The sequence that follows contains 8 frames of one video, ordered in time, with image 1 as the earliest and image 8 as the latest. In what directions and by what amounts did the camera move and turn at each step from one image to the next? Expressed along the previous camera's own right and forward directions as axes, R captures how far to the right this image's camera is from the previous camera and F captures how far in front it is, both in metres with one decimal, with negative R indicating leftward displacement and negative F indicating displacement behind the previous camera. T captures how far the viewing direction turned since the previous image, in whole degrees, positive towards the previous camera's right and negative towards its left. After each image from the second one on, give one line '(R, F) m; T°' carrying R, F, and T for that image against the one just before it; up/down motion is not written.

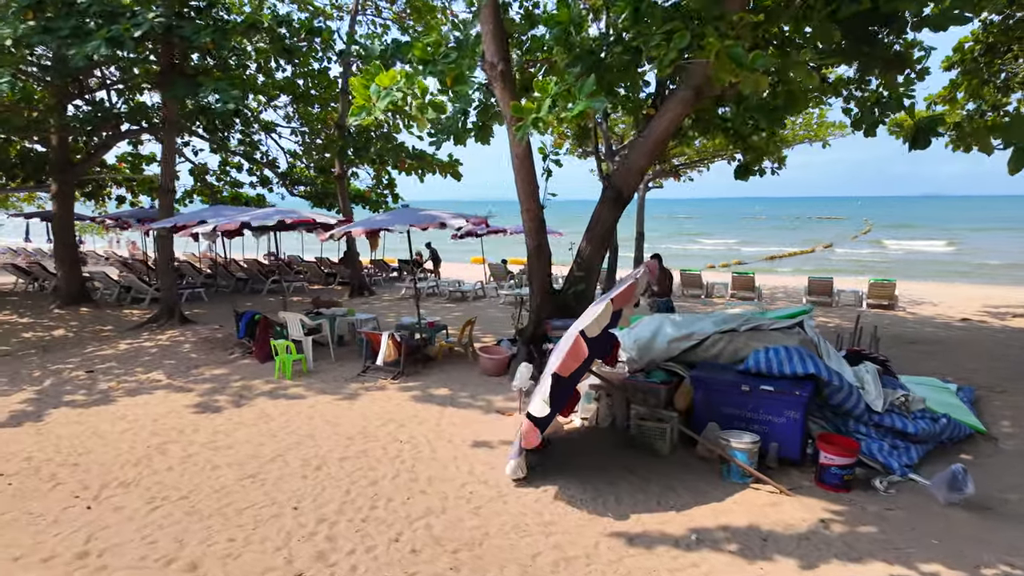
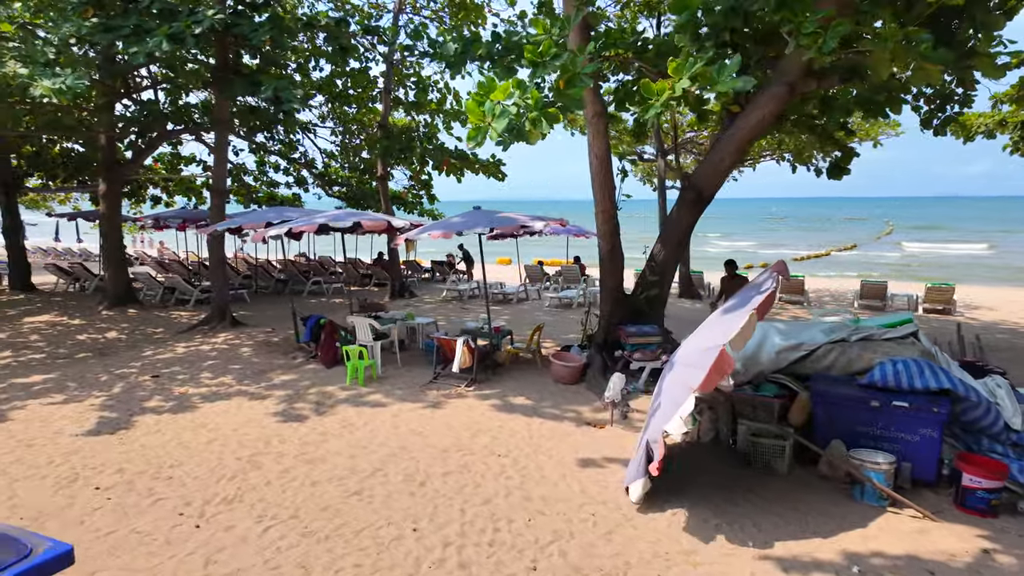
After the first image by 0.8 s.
(-0.8, +0.3) m; -1°
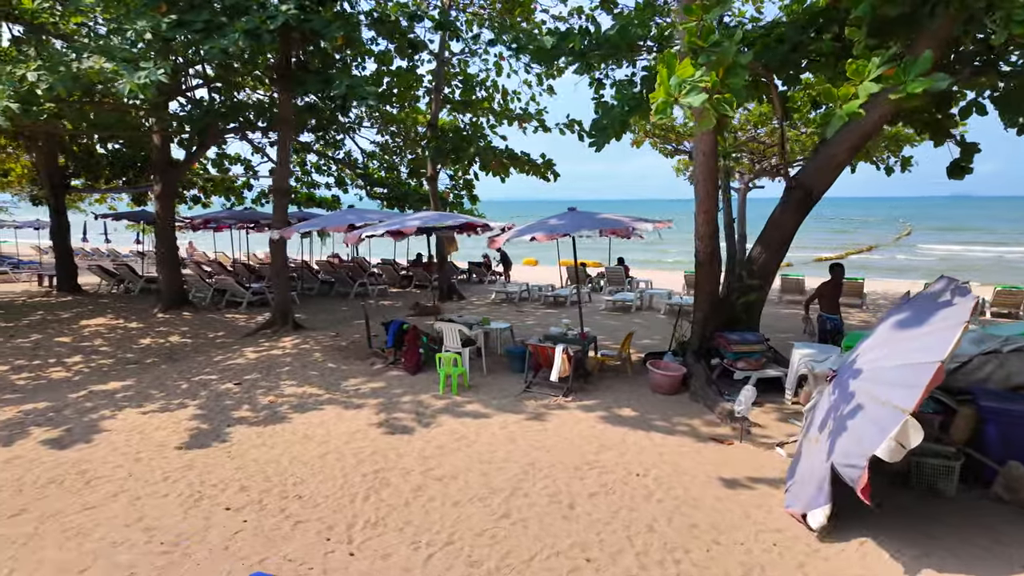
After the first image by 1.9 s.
(-1.1, +0.3) m; -1°
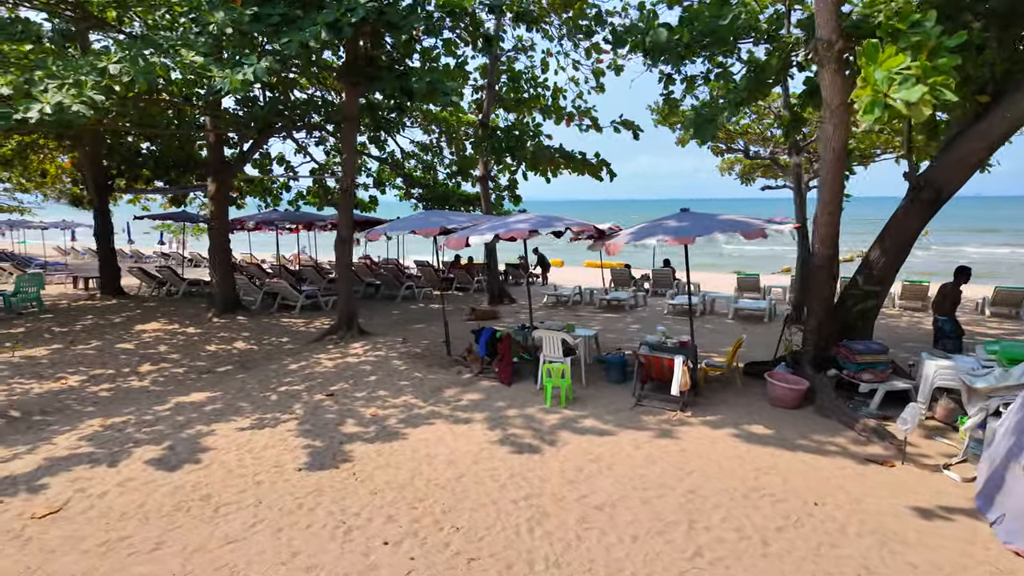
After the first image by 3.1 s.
(-1.2, +0.4) m; -1°
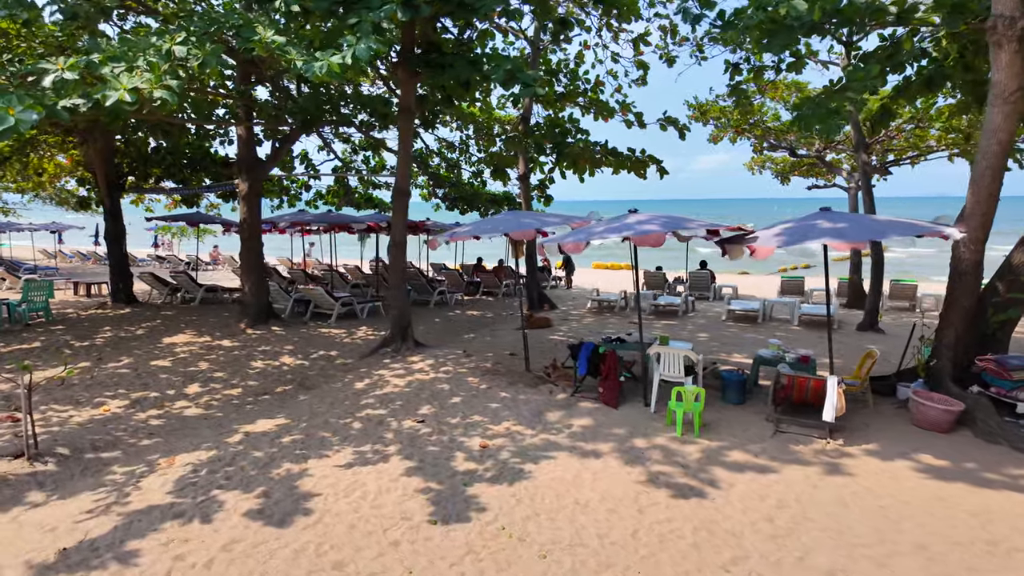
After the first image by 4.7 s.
(-1.4, +0.8) m; +2°
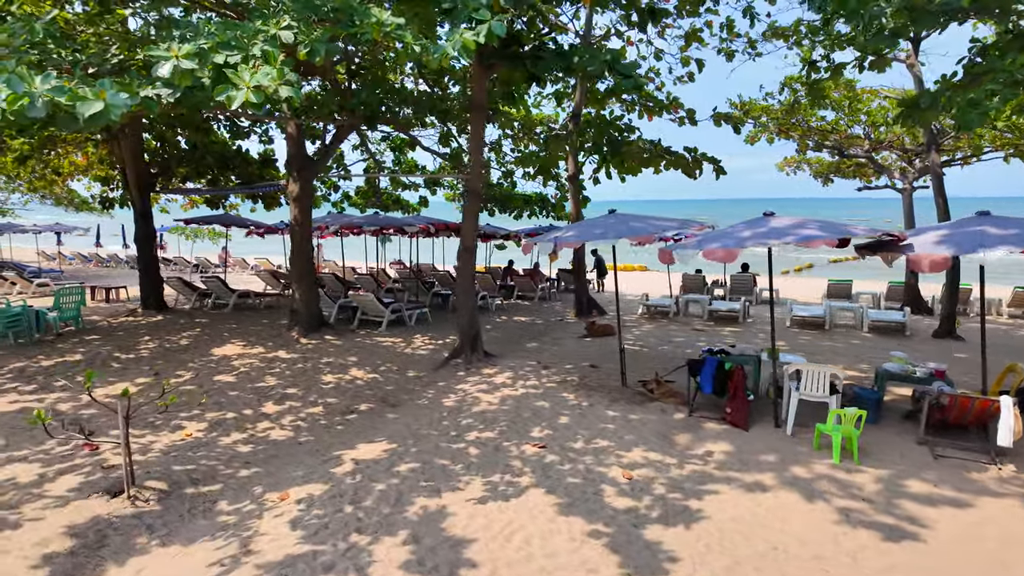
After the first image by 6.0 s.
(-1.3, +0.5) m; +1°
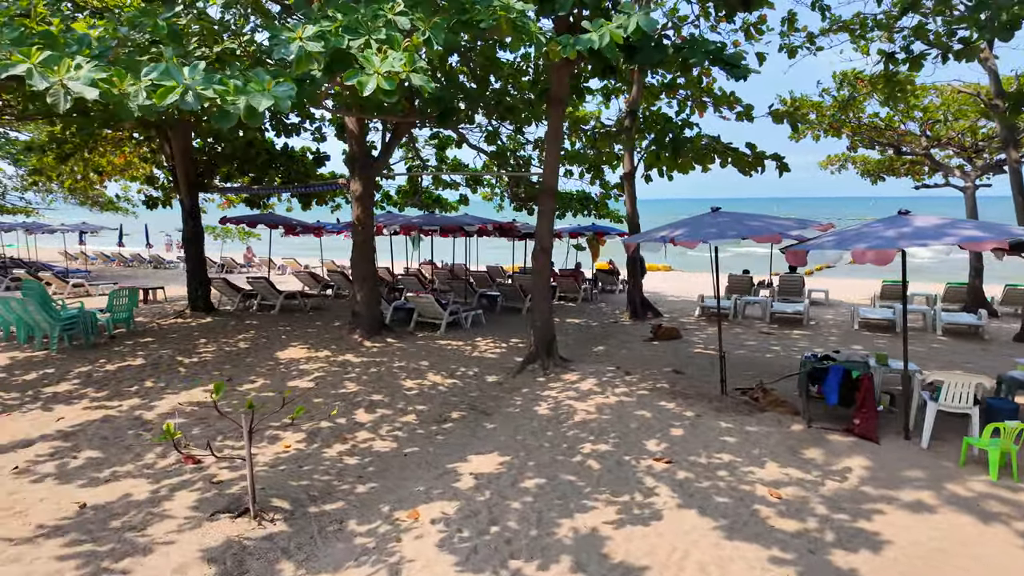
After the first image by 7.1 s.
(-1.1, +0.3) m; 0°
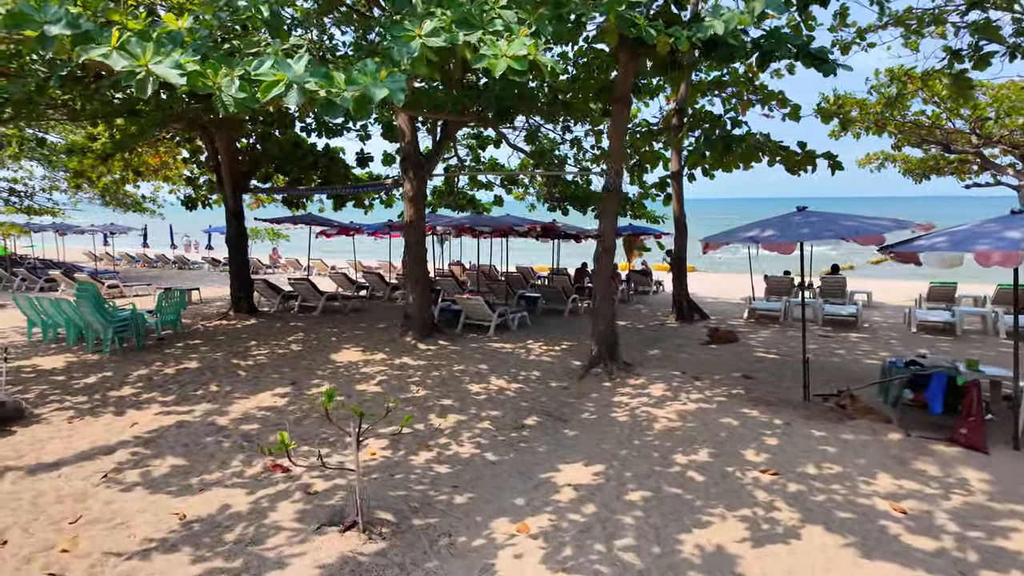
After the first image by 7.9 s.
(-0.8, +0.2) m; -1°
